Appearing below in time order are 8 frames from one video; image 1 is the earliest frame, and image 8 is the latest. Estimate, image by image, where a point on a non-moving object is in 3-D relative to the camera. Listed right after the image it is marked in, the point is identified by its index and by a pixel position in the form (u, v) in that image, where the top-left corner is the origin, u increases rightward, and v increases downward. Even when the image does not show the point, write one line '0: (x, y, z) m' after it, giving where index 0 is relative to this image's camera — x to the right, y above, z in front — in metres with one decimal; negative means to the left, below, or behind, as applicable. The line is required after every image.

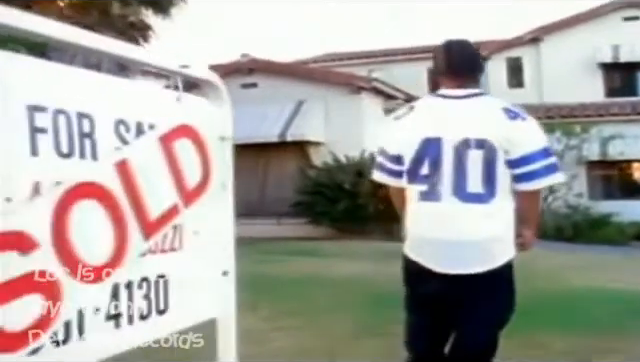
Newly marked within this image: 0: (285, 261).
0: (-0.1, -1.4, +12.7) m
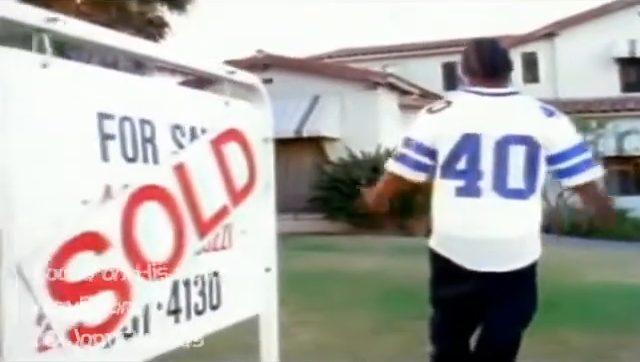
0: (+0.1, -1.3, +12.8) m
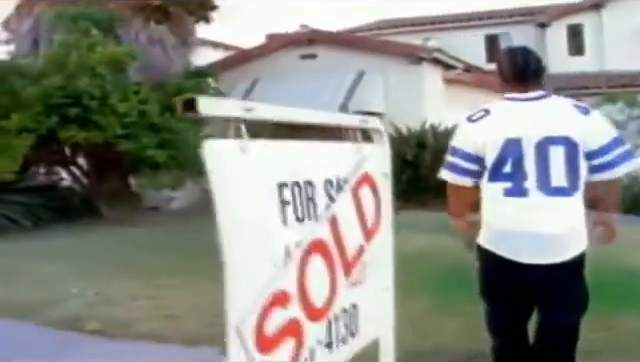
0: (+1.0, -0.9, +13.0) m
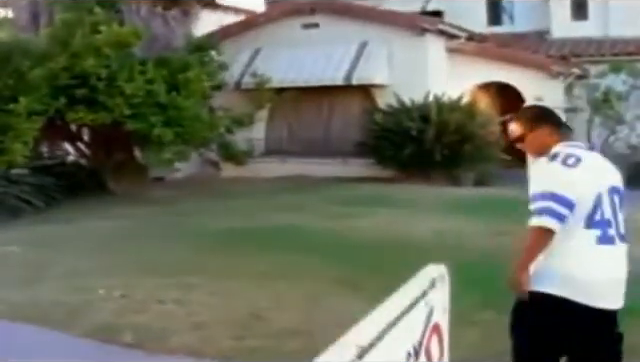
0: (+1.1, -0.5, +13.2) m
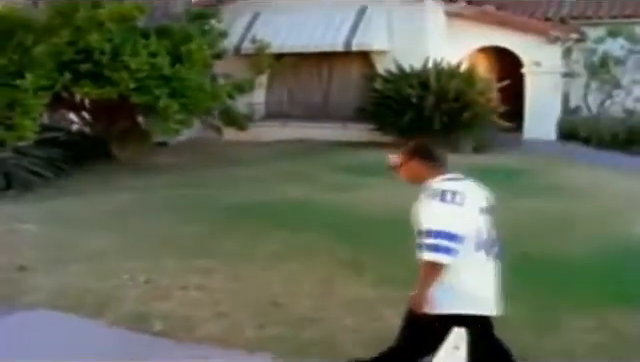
0: (+1.1, 0.0, +13.6) m
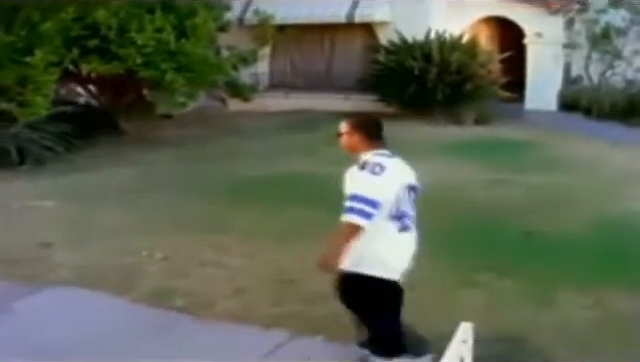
0: (+1.2, +0.5, +13.9) m
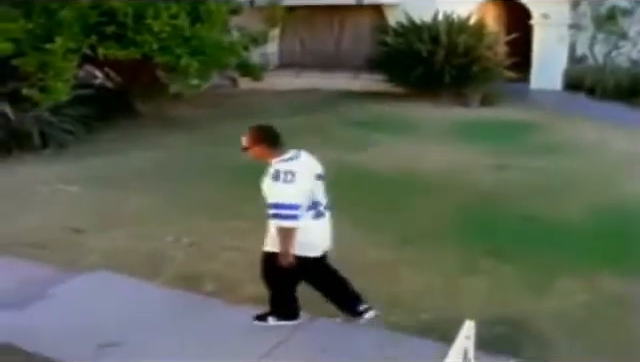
0: (+1.4, +0.8, +14.3) m
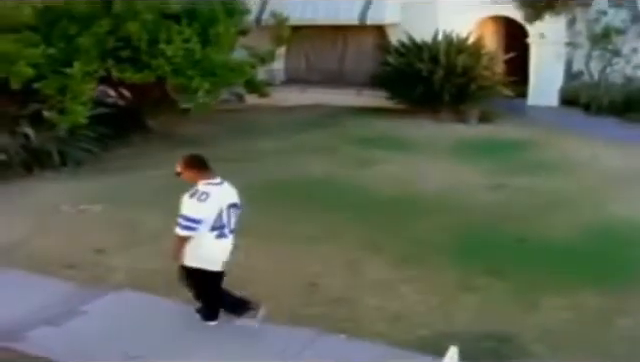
0: (+1.5, +0.5, +15.0) m
